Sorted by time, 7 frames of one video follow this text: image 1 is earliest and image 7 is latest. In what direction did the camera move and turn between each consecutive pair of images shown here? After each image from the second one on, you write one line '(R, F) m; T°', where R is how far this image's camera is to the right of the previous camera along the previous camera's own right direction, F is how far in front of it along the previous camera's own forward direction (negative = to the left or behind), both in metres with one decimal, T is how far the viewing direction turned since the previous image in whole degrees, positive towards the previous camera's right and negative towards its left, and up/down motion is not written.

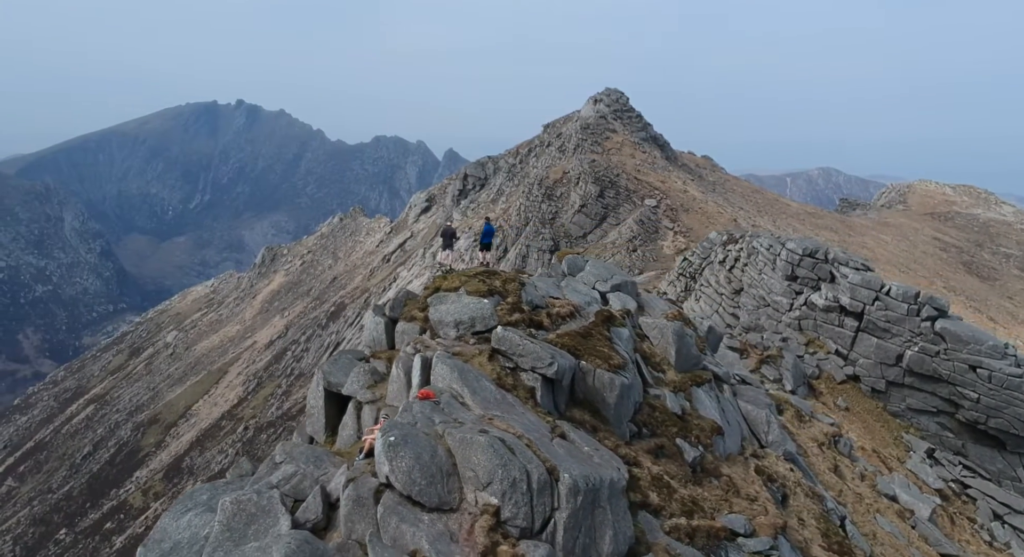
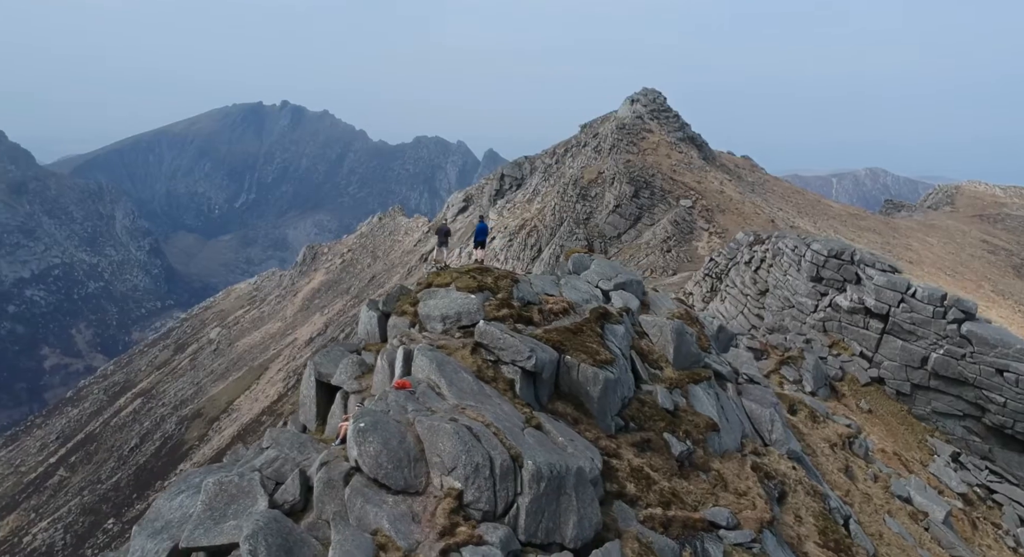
(+0.8, -0.4) m; -2°
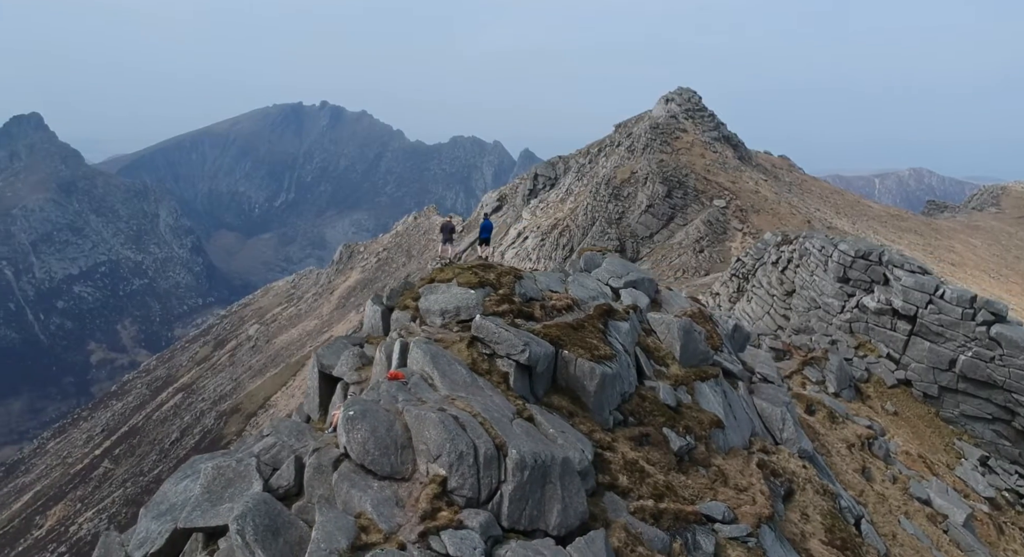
(+0.6, -0.3) m; -2°
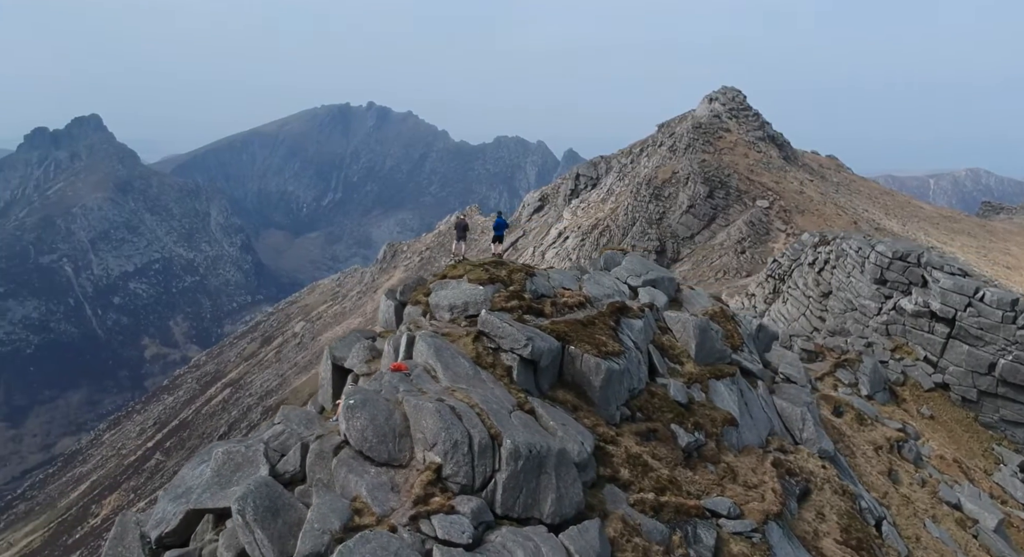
(+0.5, -0.3) m; -2°
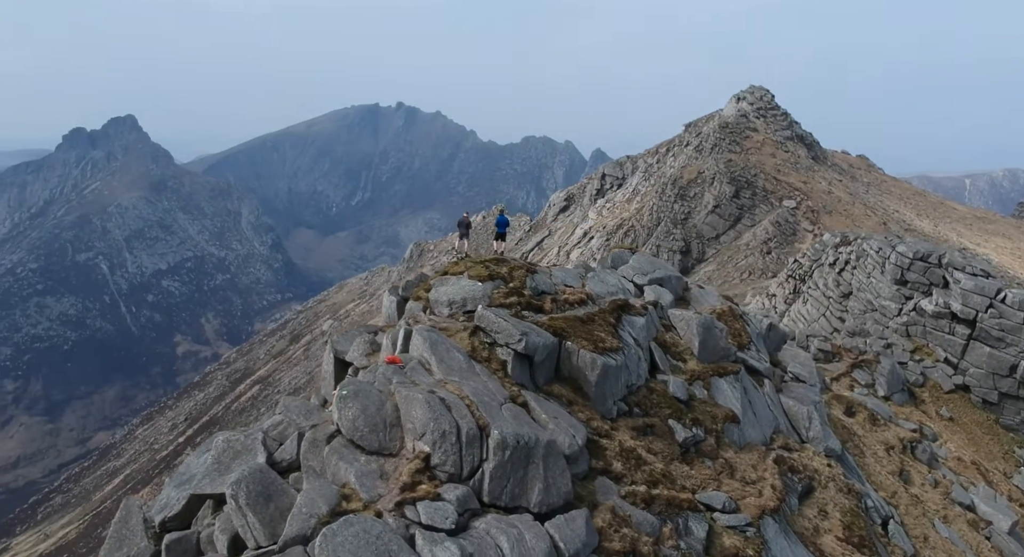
(+0.5, -0.3) m; -1°
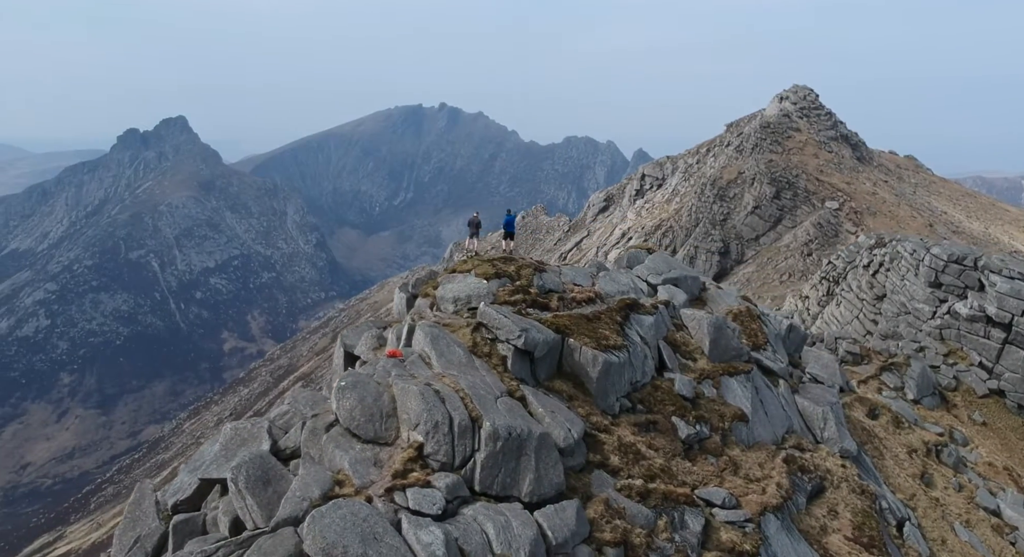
(+0.6, -0.4) m; -2°
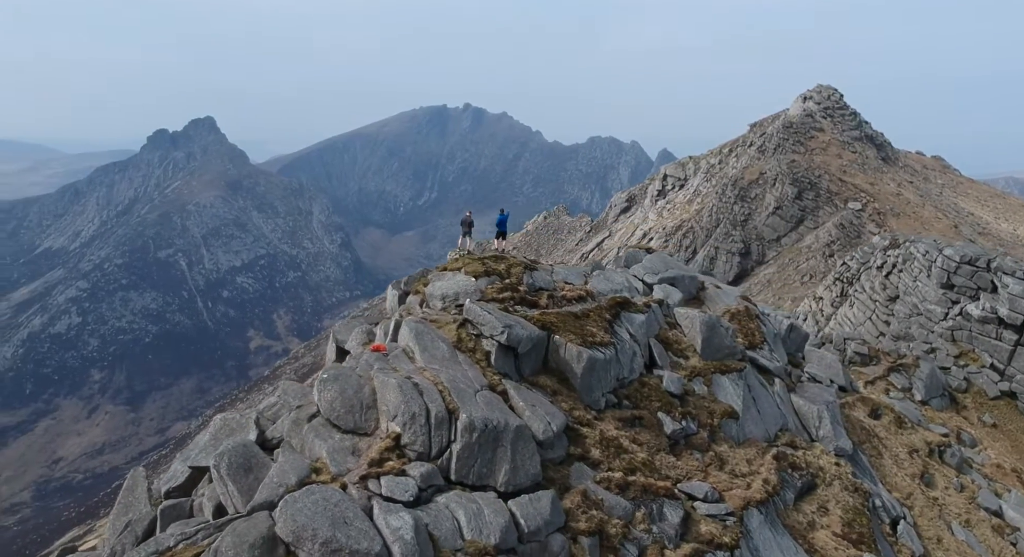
(+0.6, -0.4) m; -1°
